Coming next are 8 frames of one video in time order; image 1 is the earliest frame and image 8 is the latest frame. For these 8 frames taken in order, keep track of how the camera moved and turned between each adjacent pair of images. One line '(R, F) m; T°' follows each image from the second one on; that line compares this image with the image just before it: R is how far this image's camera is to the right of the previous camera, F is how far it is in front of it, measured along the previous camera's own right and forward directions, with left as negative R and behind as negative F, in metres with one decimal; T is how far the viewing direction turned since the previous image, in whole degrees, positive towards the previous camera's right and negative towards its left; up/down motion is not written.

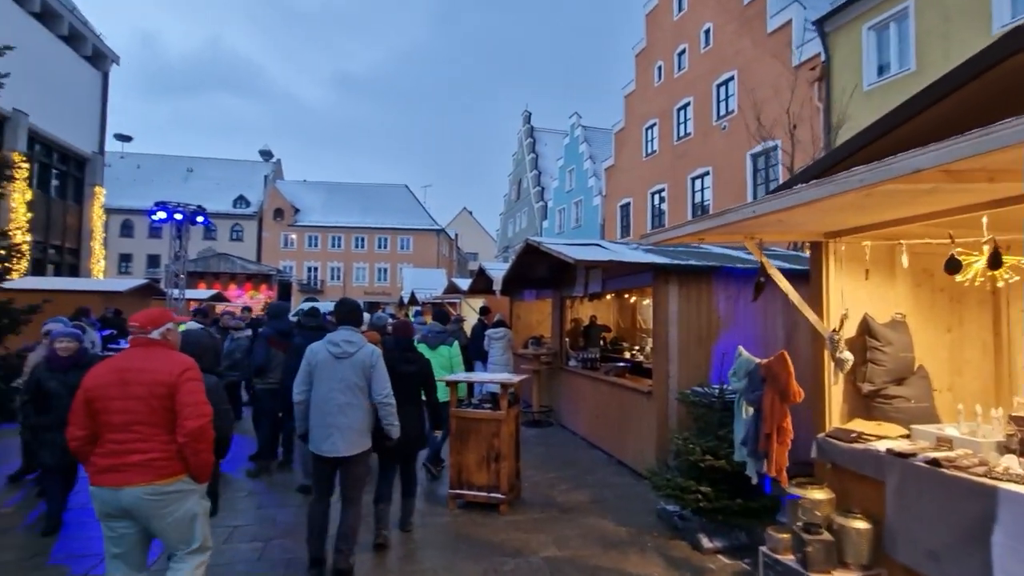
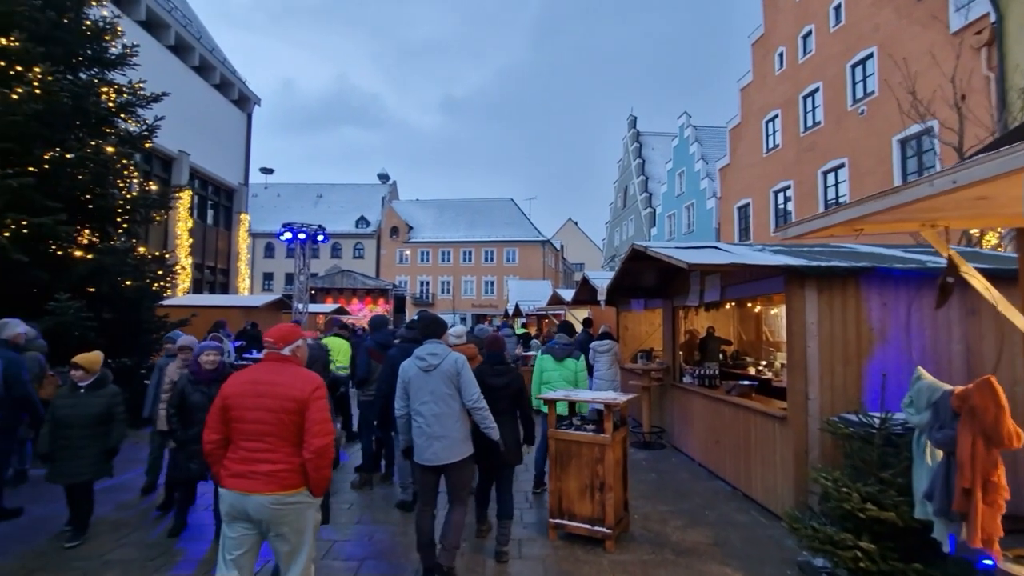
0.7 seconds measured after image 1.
(0.0, +0.4) m; -12°
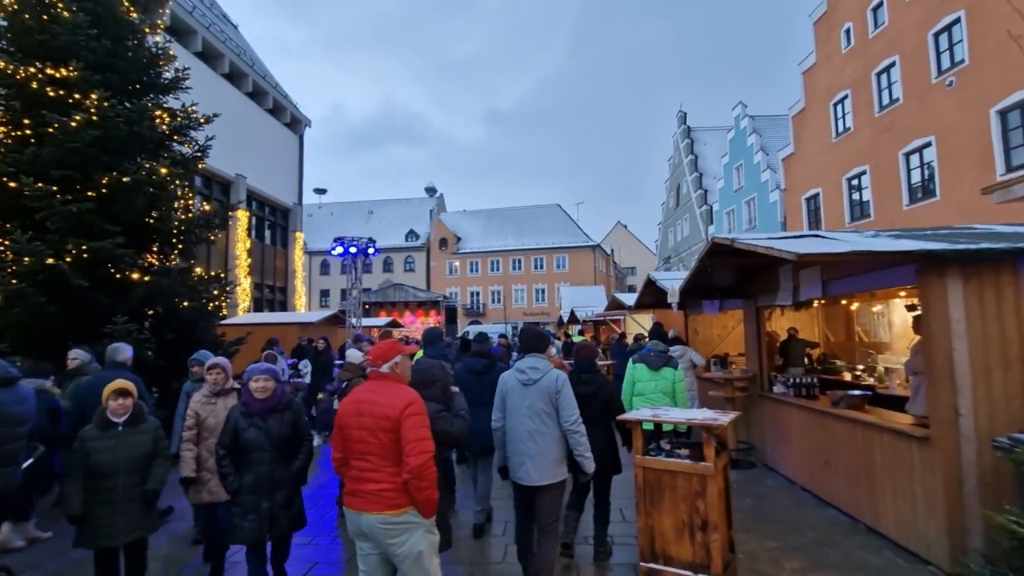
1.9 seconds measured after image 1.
(-0.2, +0.6) m; -5°
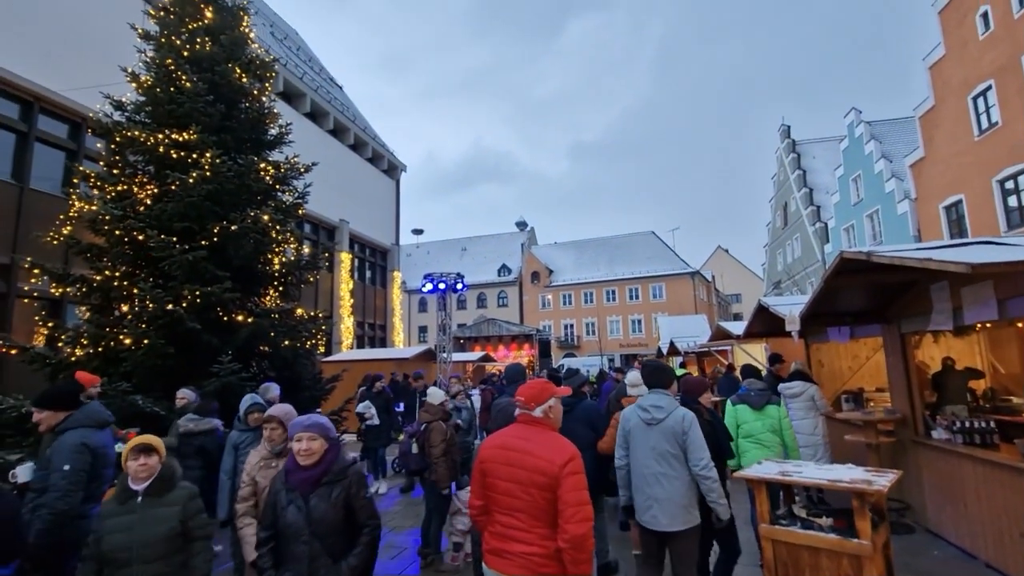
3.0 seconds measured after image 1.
(+0.1, +0.4) m; -10°
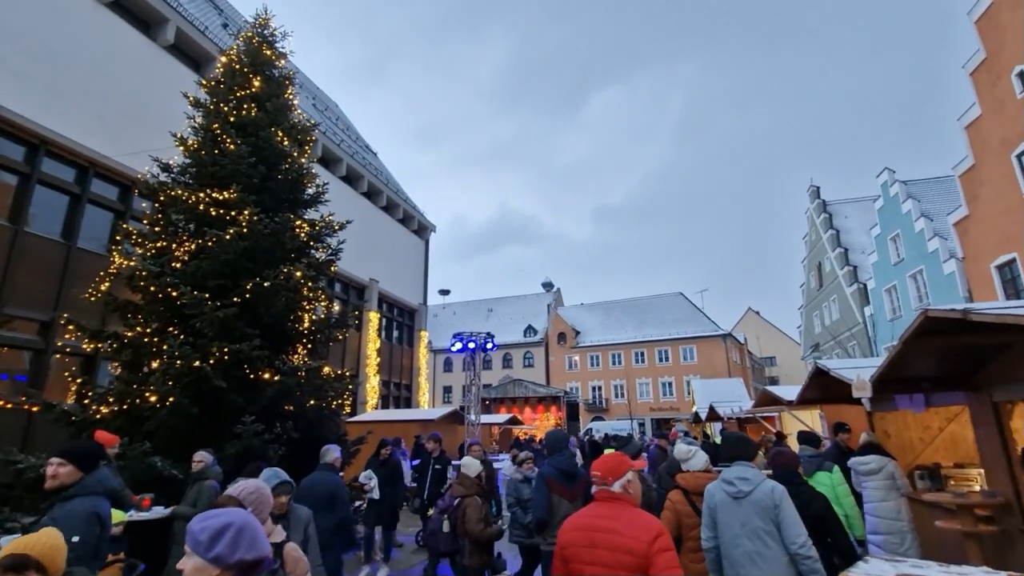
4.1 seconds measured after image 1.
(-0.2, +0.3) m; -3°
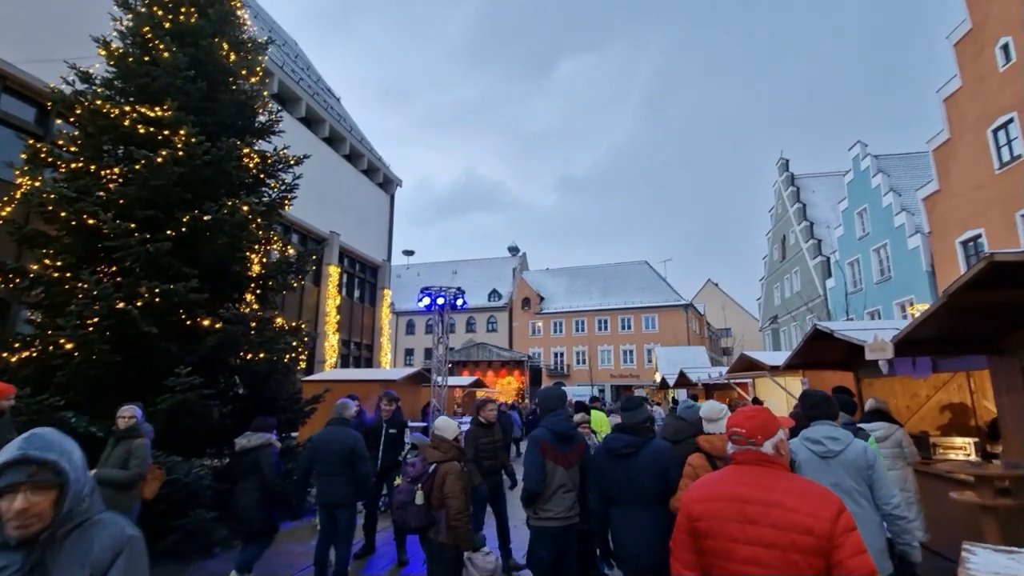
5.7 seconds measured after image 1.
(-0.2, +0.8) m; +4°
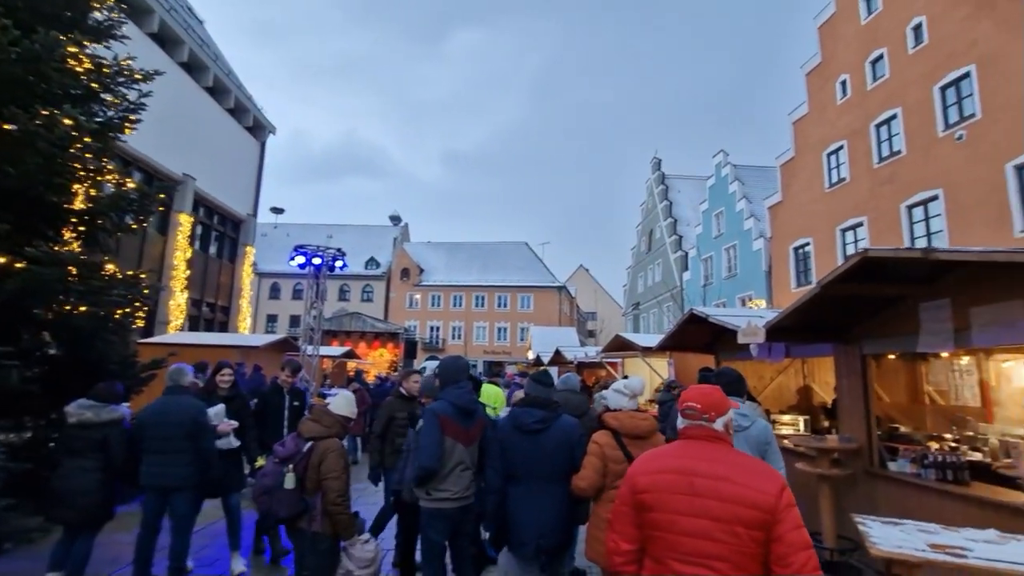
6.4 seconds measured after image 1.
(-0.2, +0.4) m; +14°
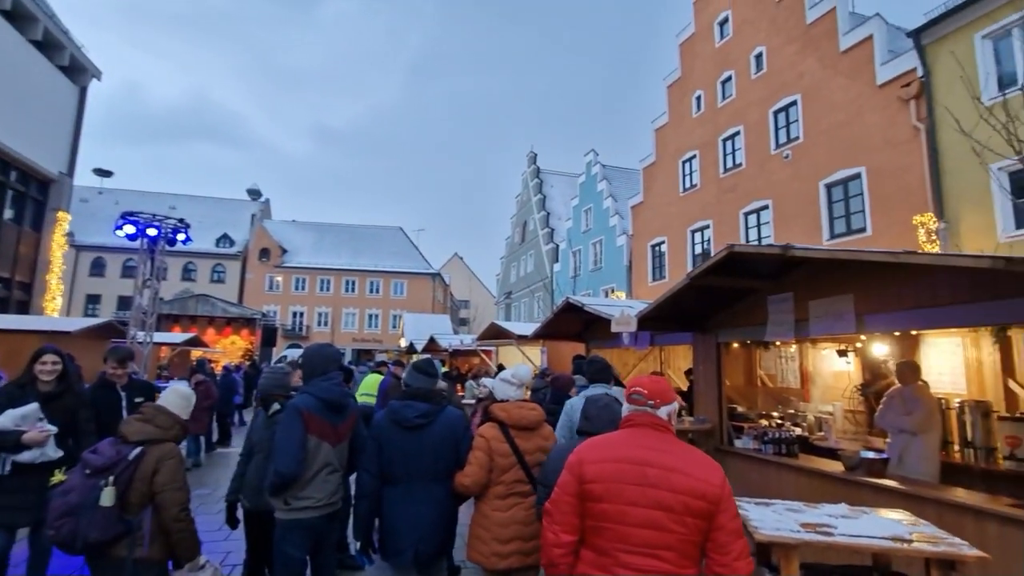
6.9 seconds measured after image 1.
(0.0, +0.3) m; +14°
